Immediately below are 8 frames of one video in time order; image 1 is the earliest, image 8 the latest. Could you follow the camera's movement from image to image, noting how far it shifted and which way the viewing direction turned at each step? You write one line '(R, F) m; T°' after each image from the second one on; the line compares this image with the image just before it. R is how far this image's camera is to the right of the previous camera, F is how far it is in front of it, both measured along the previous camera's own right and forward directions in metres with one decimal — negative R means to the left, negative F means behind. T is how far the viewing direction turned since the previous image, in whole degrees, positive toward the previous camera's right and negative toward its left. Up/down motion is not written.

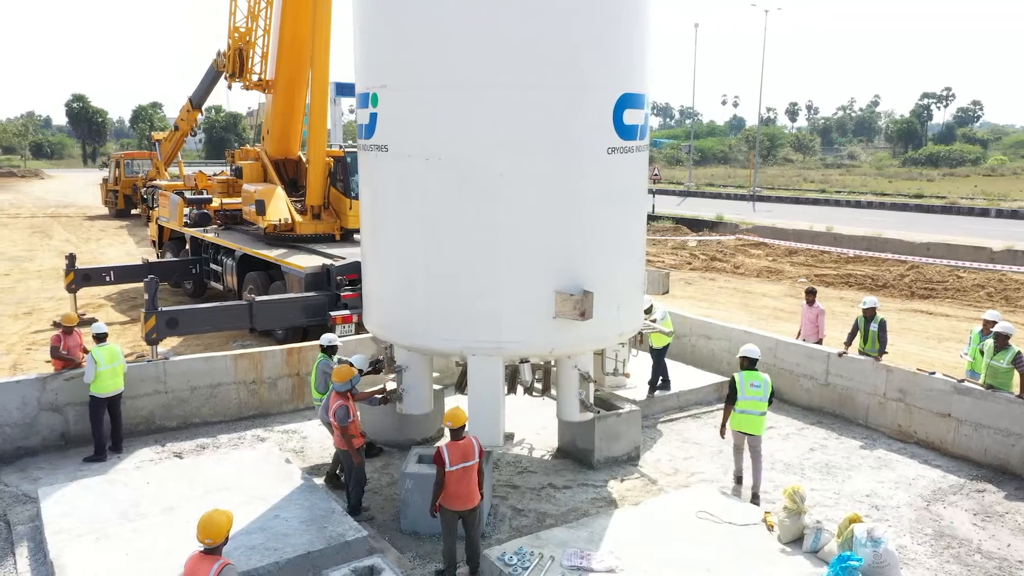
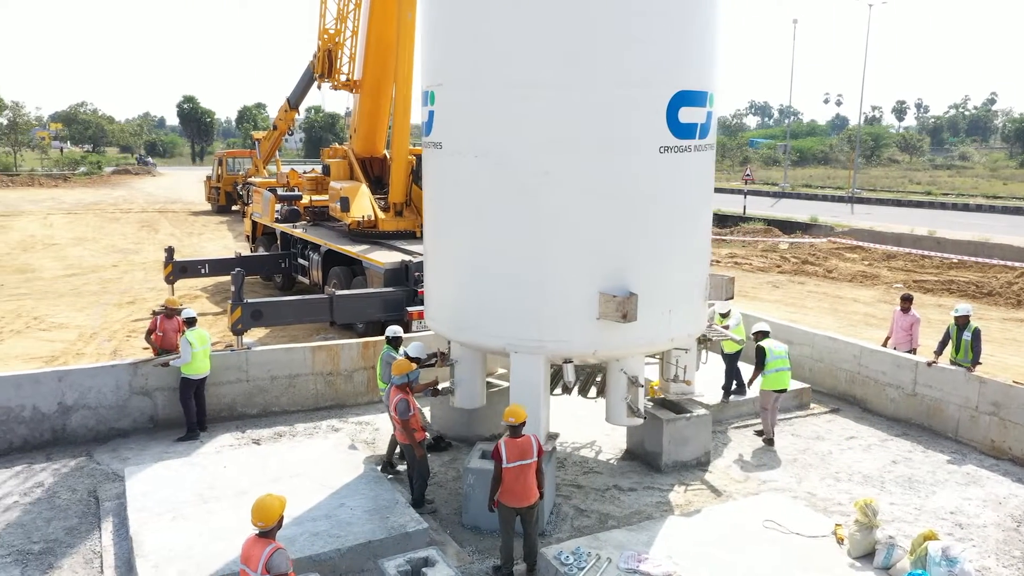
(+0.2, 0.0) m; -6°
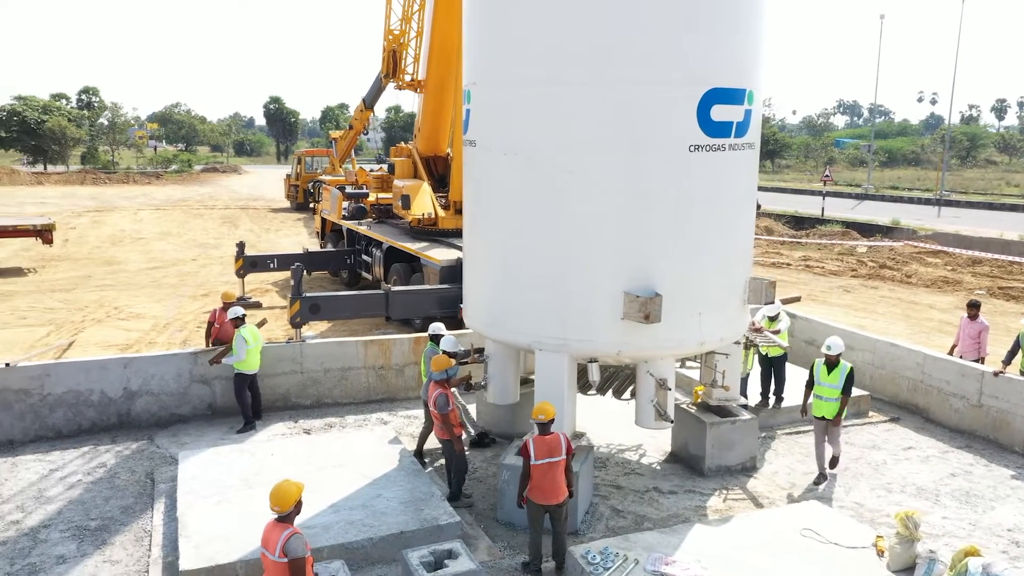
(+0.3, 0.0) m; -5°
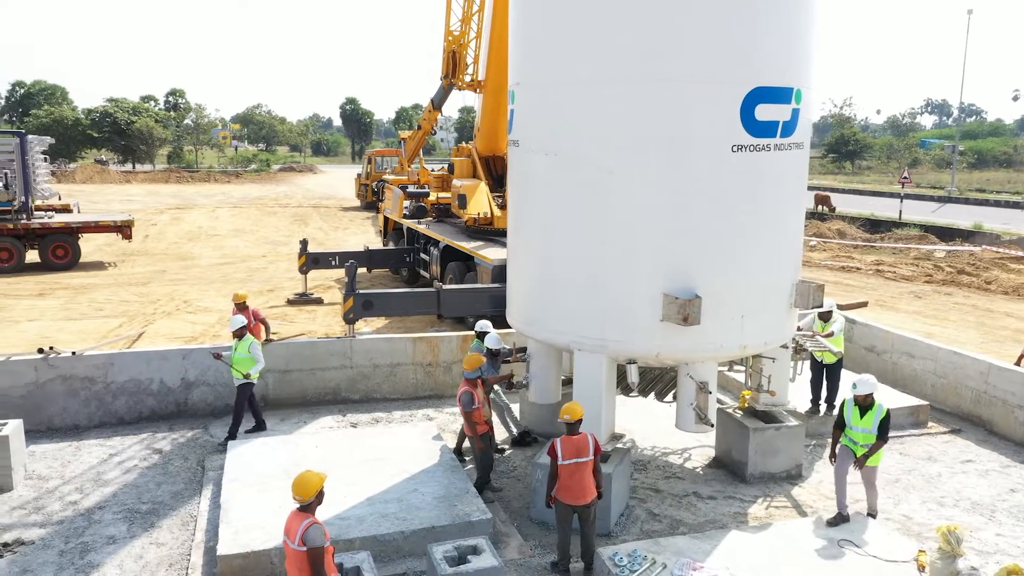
(+0.3, 0.0) m; -5°
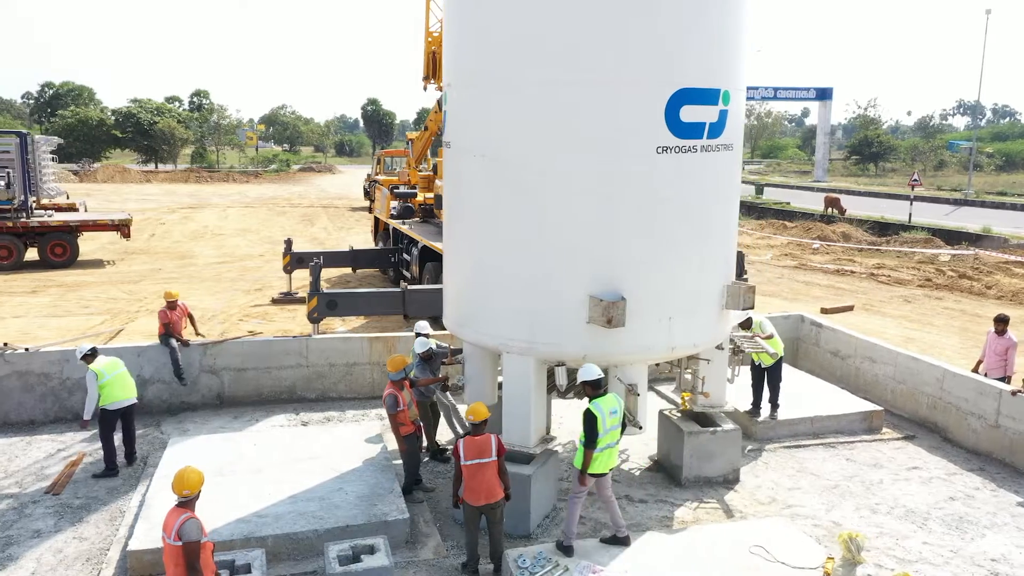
(+0.8, 0.0) m; -1°
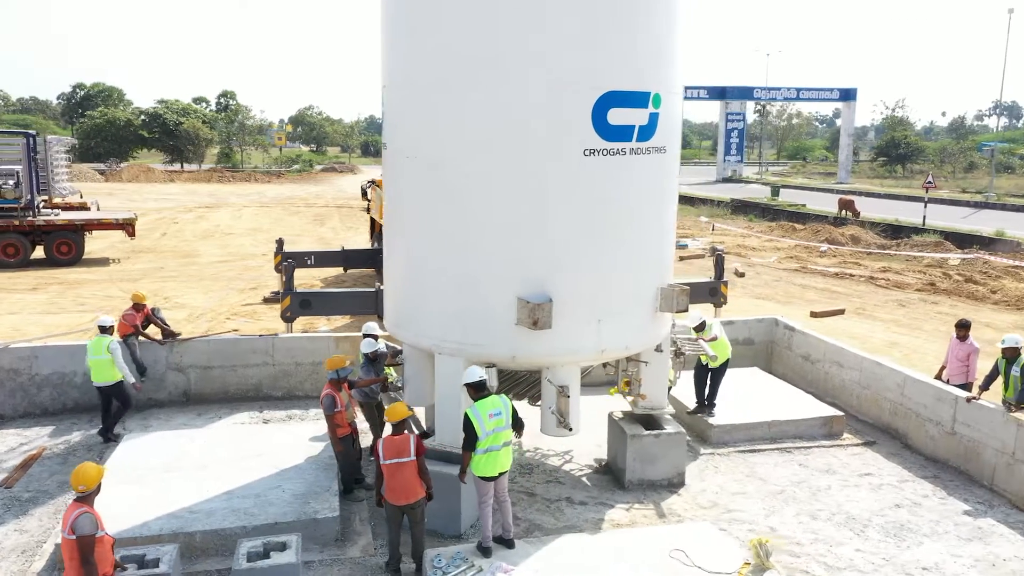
(+0.8, 0.0) m; -2°
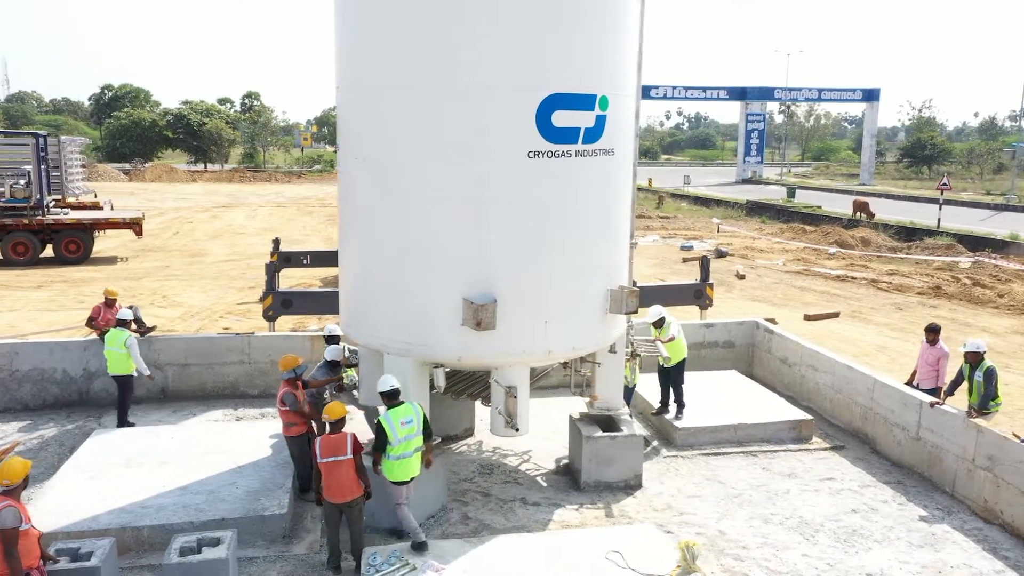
(+0.6, 0.0) m; -1°
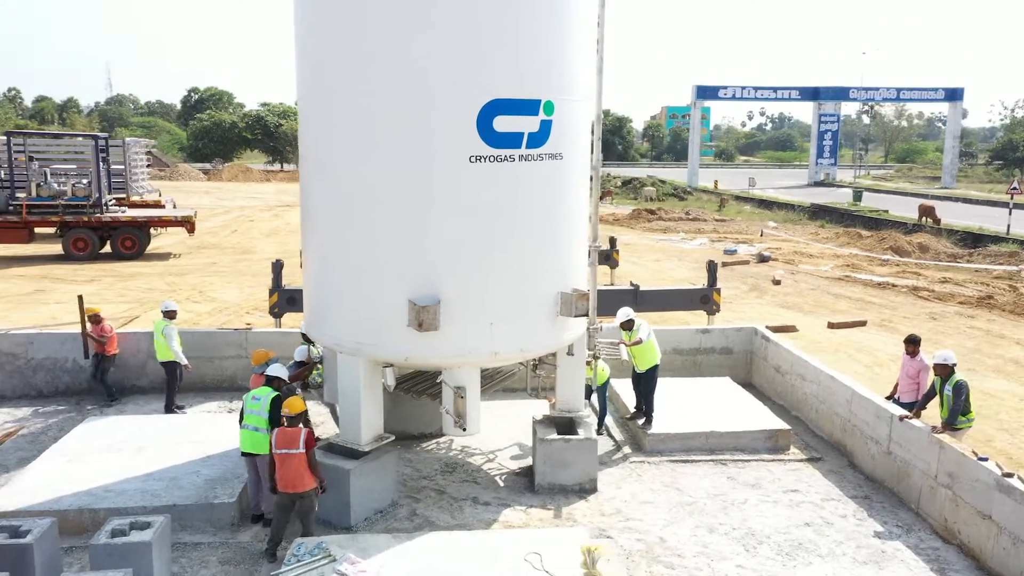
(+1.1, -0.1) m; -5°
